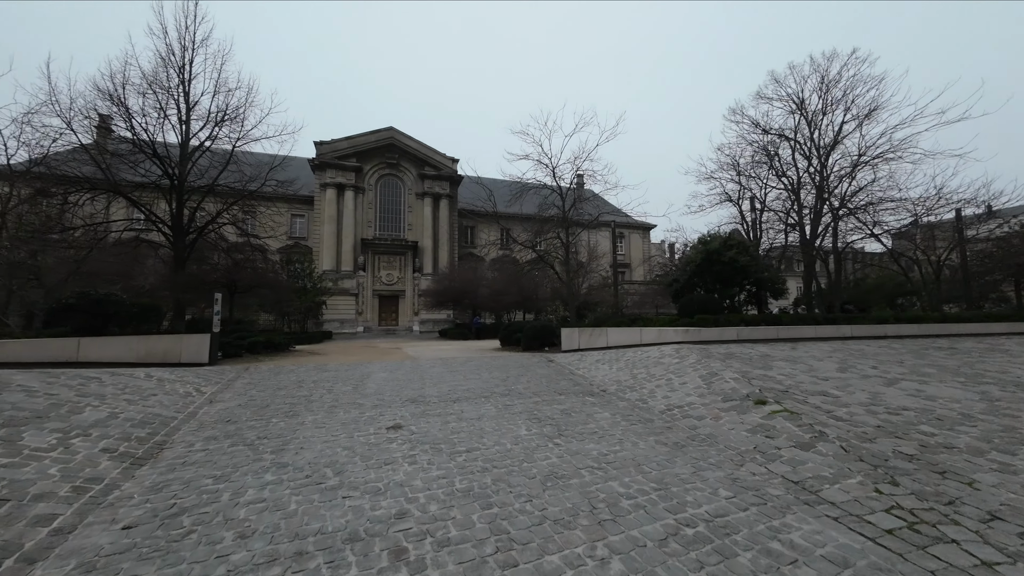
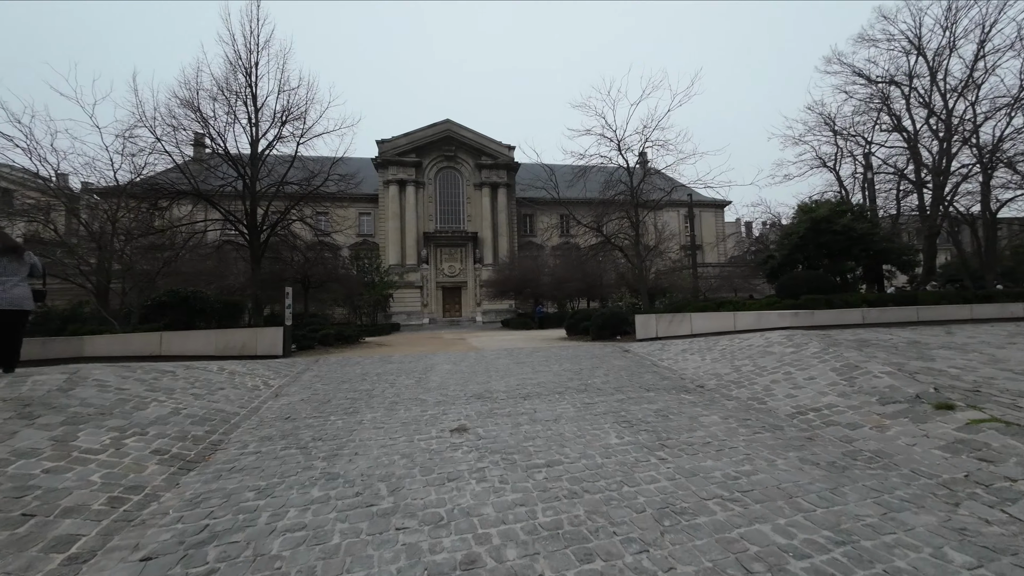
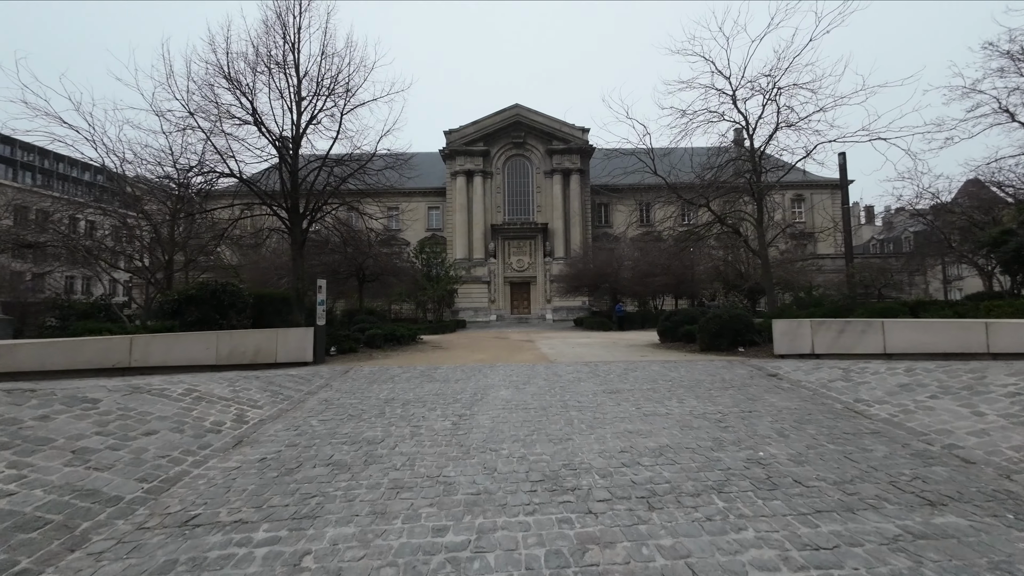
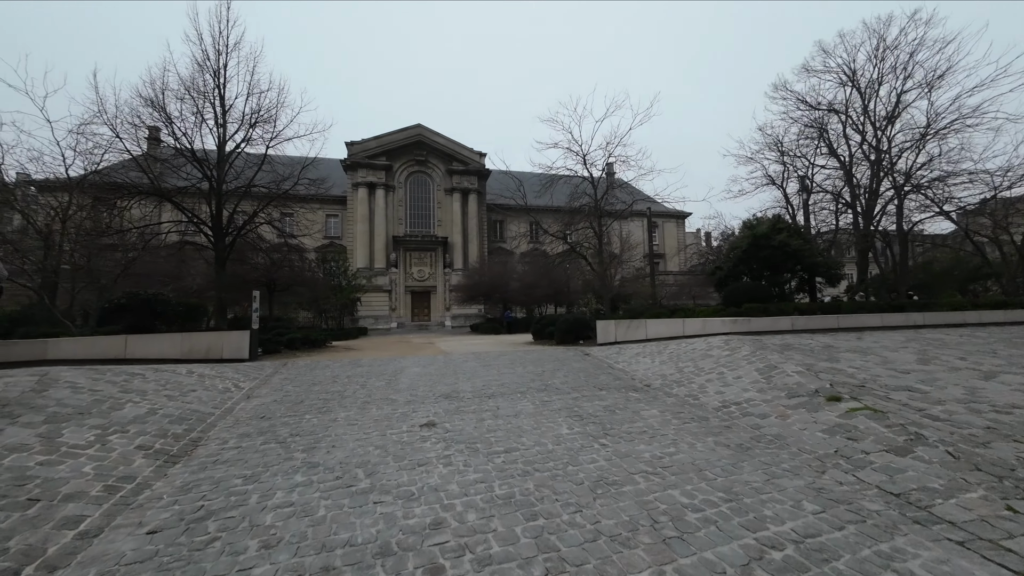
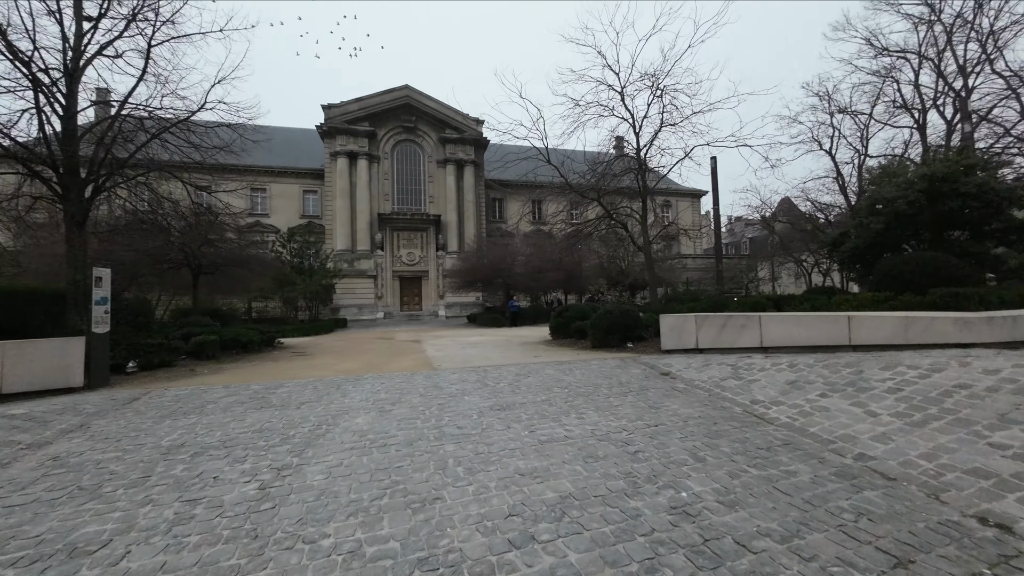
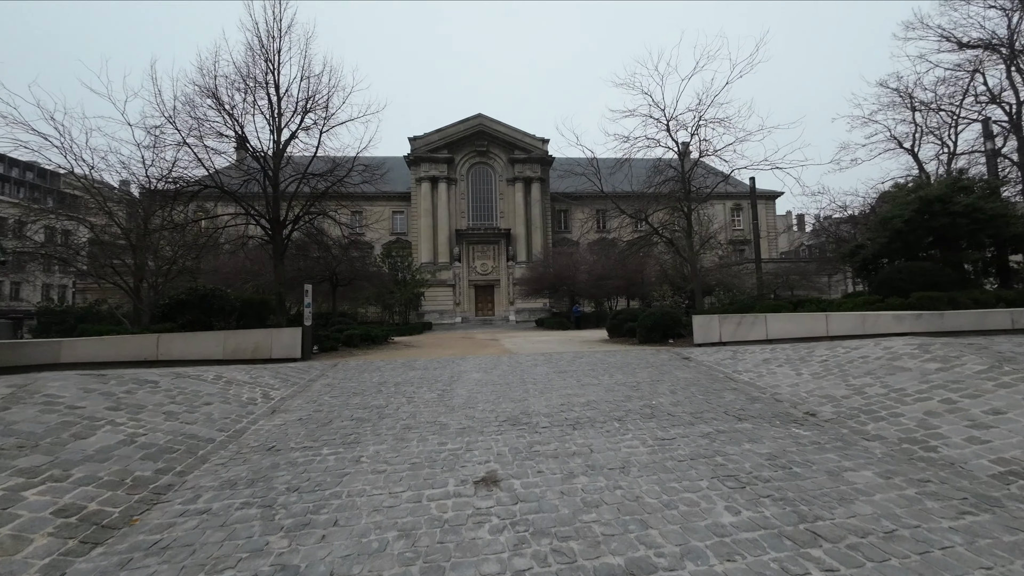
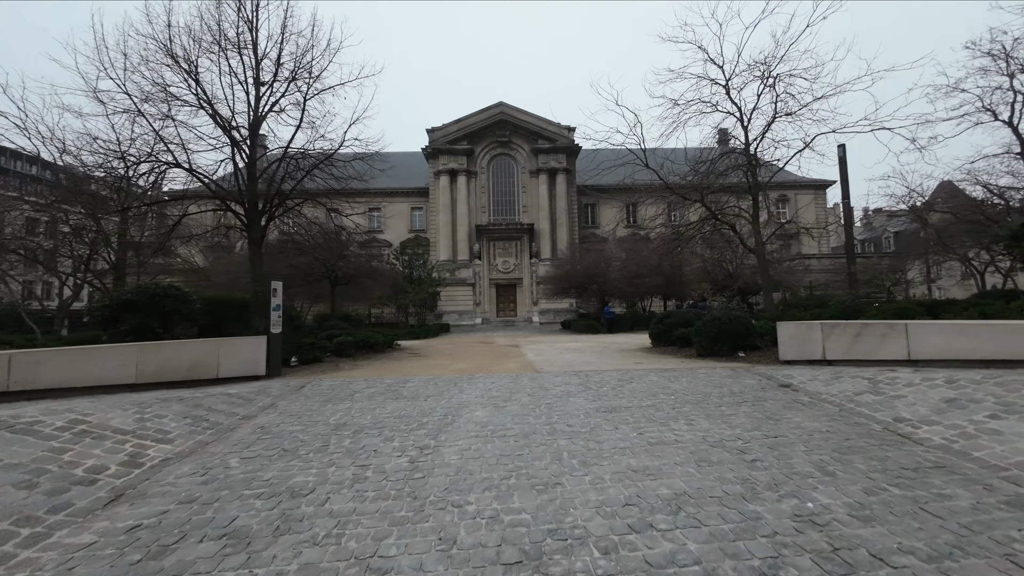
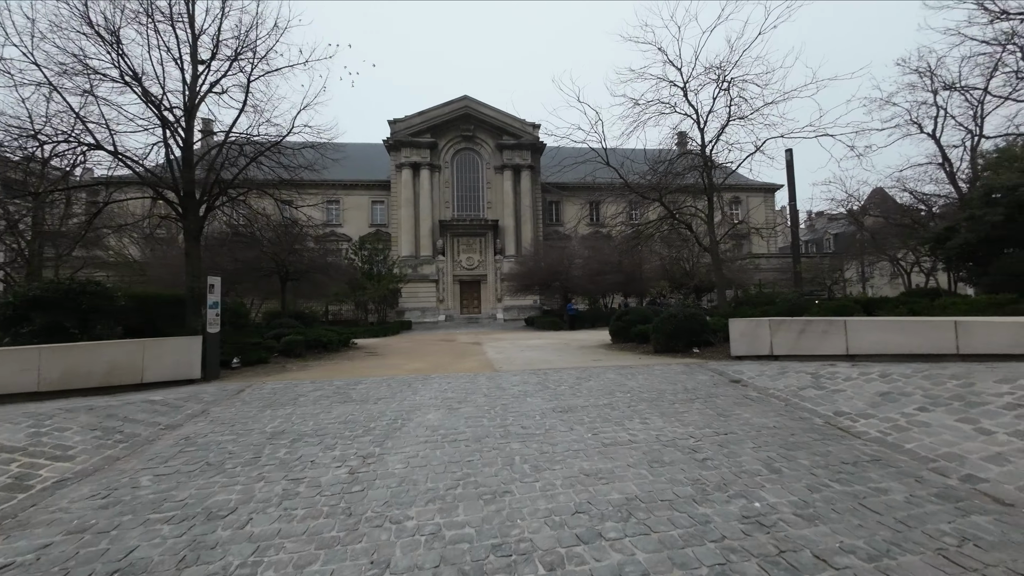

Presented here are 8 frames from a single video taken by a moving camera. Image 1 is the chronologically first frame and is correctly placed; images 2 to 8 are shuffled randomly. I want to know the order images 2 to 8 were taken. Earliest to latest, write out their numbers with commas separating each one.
4, 2, 6, 3, 7, 8, 5
